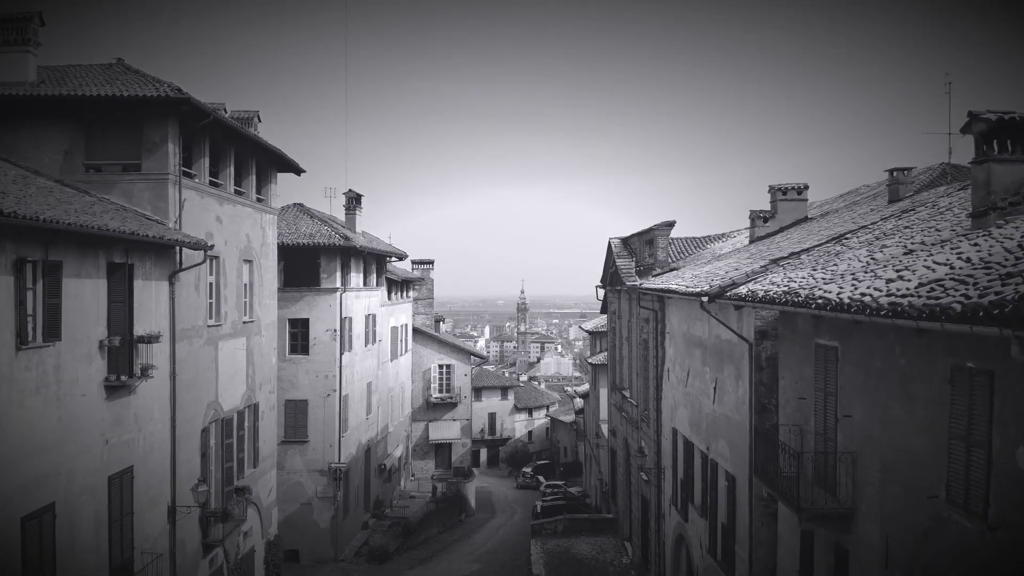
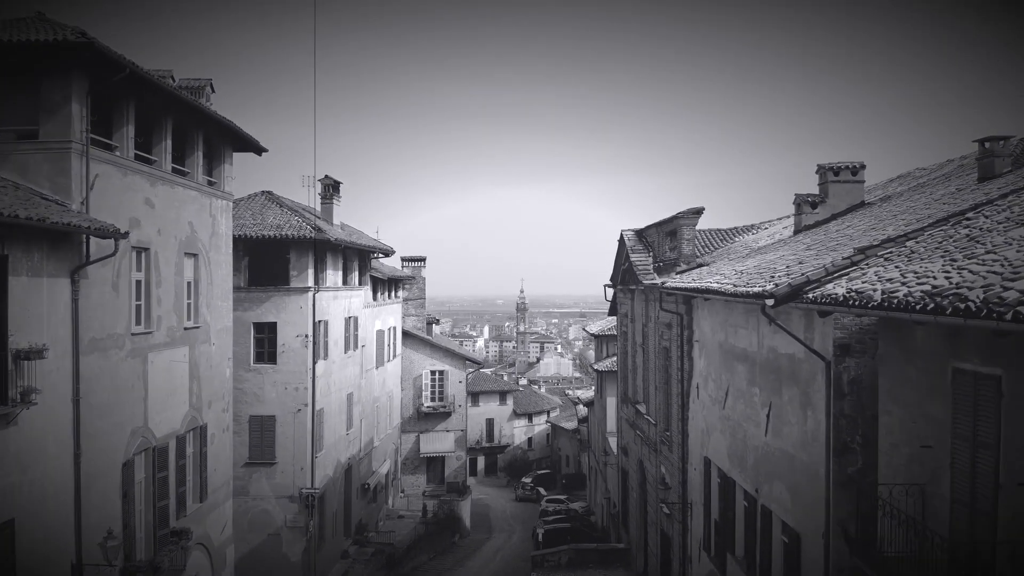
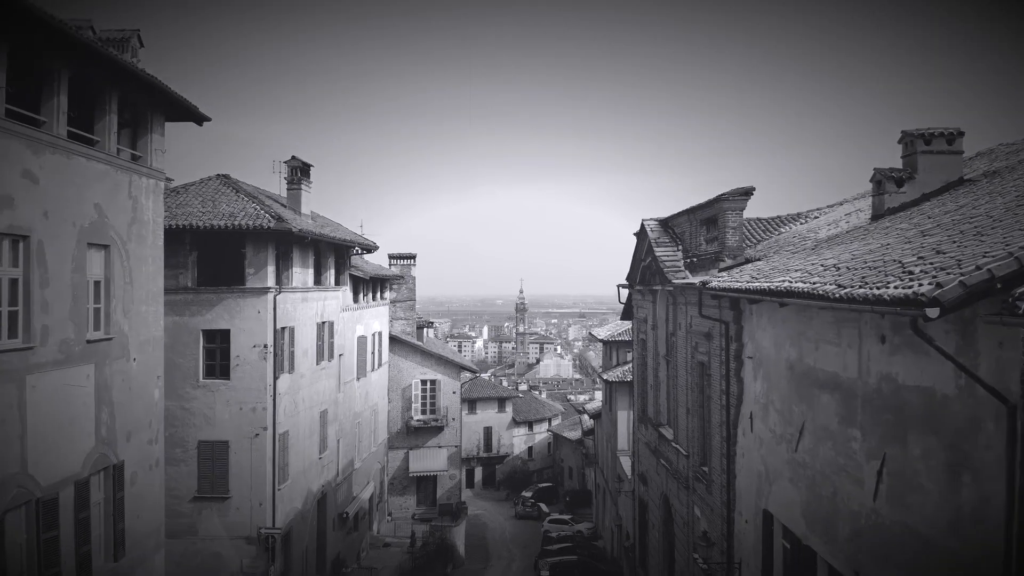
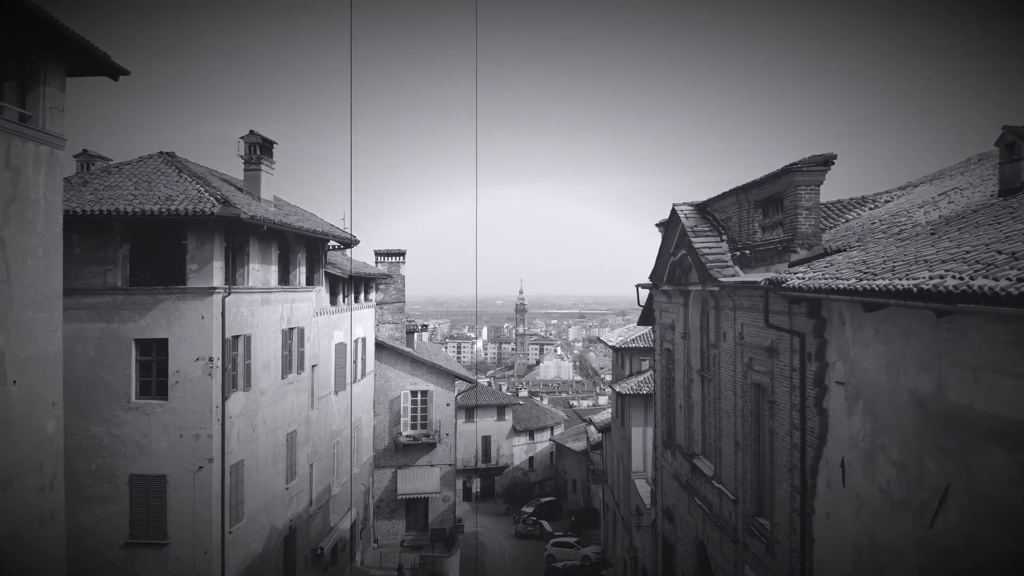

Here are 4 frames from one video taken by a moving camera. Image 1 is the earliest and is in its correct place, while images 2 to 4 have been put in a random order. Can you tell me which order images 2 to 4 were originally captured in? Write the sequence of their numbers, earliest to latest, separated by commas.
2, 3, 4
